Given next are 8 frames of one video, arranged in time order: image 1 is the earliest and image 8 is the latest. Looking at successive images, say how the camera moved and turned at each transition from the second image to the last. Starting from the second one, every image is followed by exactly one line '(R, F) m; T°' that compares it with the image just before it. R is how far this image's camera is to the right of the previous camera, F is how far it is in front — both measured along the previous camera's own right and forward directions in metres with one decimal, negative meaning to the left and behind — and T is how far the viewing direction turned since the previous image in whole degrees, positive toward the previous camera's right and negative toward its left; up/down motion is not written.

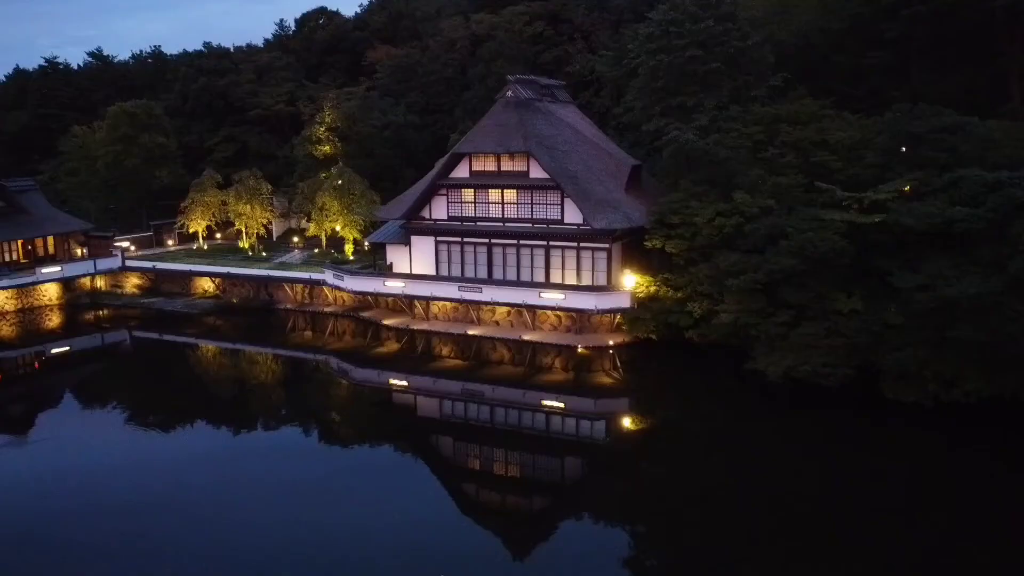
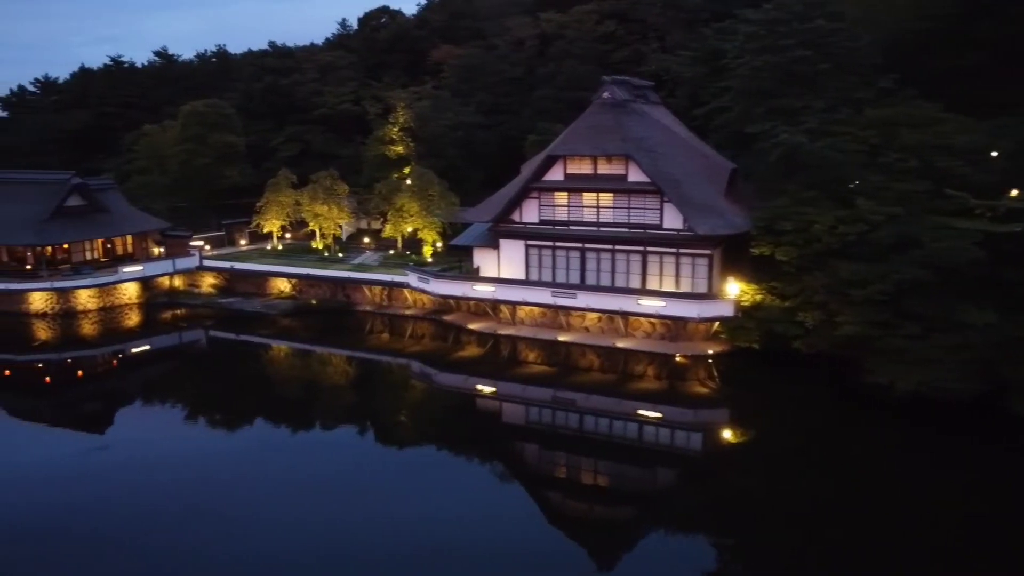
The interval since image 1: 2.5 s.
(-1.4, +0.3) m; -2°
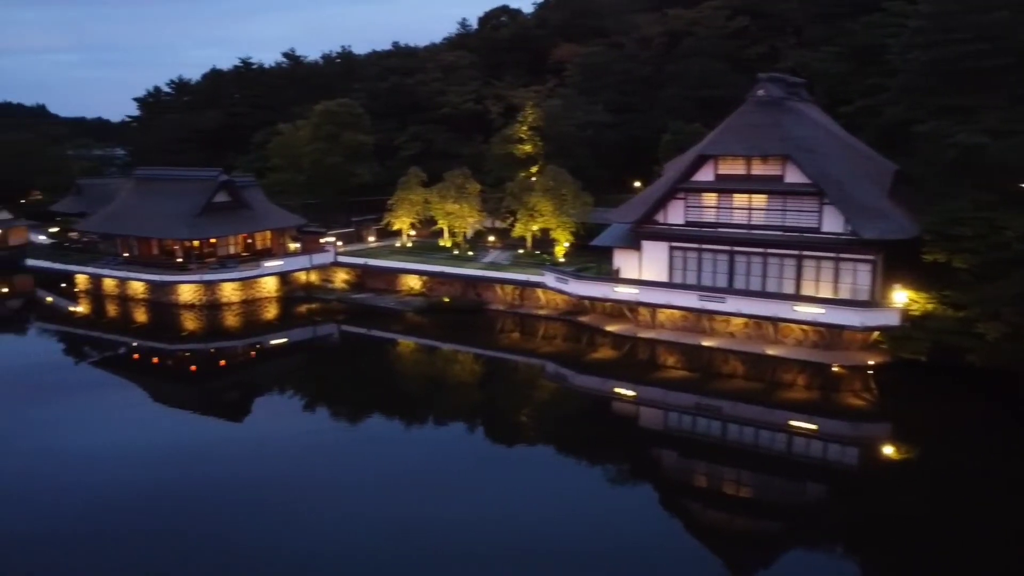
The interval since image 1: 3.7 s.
(-1.2, +0.2) m; -6°
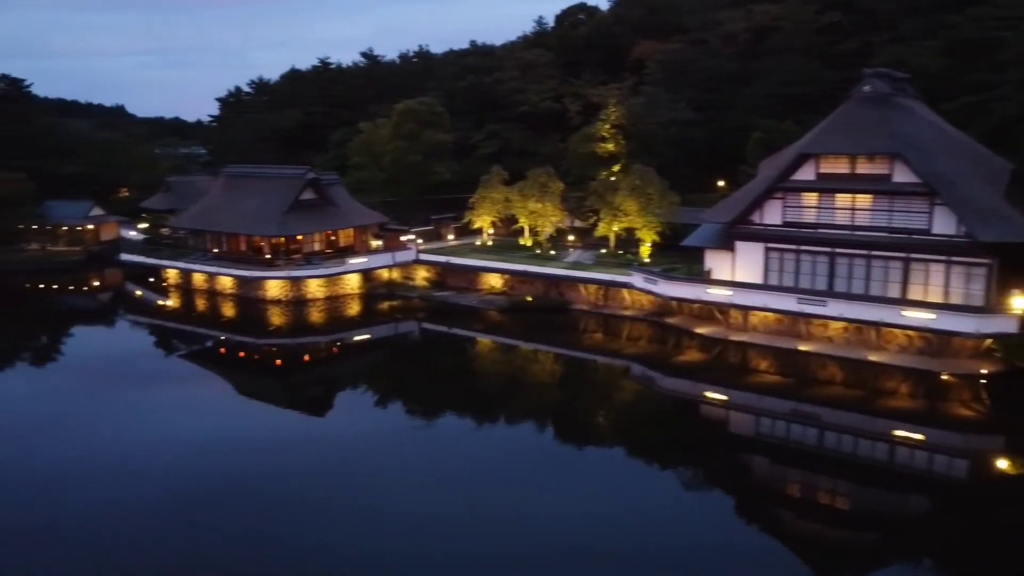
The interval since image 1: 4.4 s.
(-0.7, +0.2) m; -4°
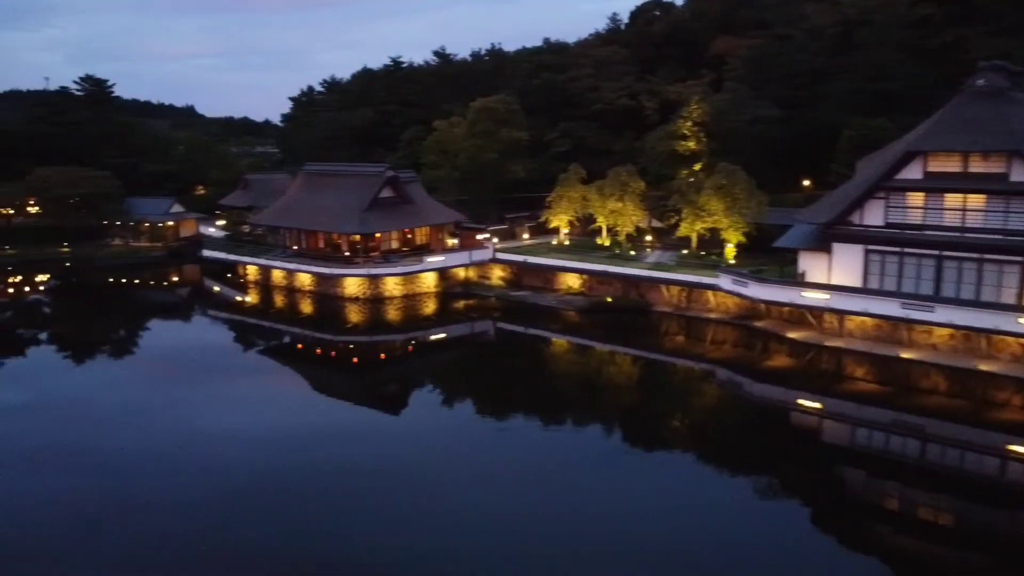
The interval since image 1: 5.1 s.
(-0.6, +0.3) m; -4°
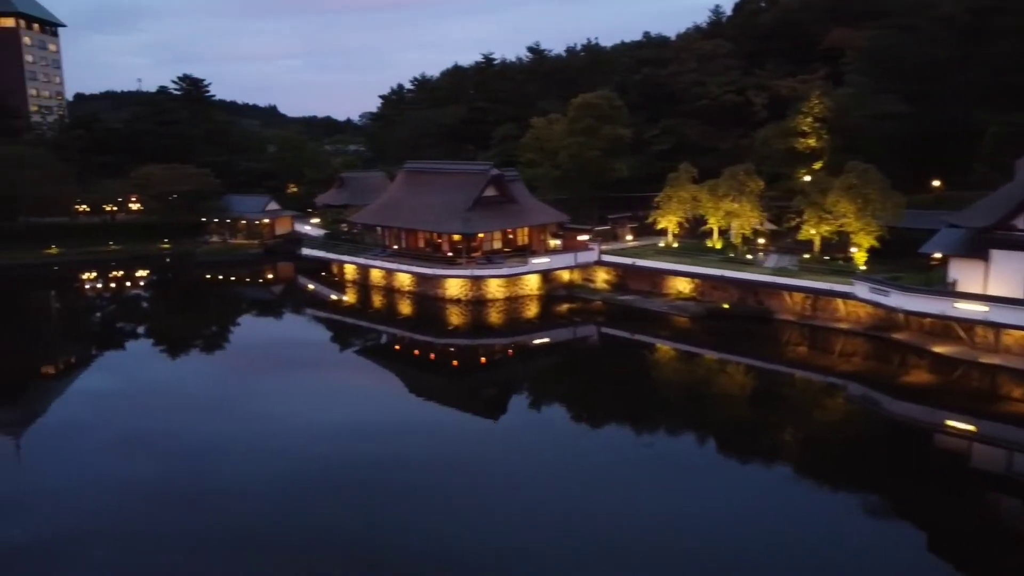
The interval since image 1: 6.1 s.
(-1.0, +0.9) m; -5°
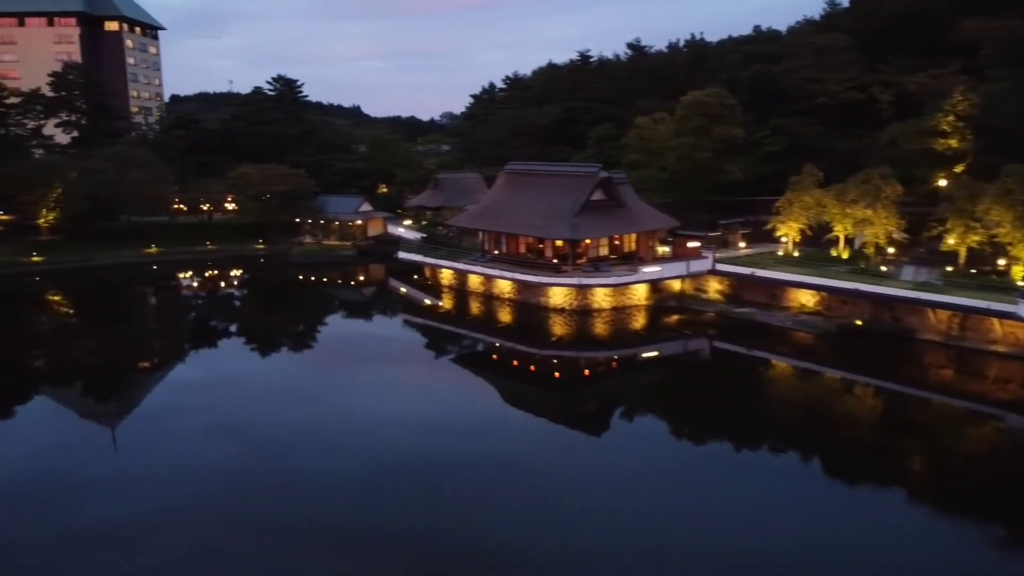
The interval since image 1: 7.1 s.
(-0.9, +1.2) m; -5°
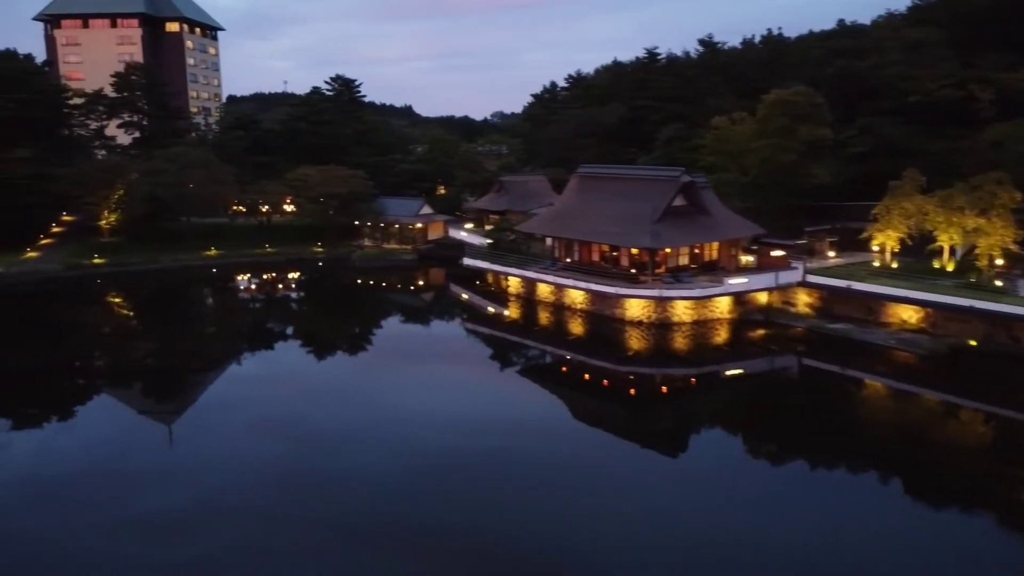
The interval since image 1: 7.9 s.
(-0.7, +1.2) m; -3°
